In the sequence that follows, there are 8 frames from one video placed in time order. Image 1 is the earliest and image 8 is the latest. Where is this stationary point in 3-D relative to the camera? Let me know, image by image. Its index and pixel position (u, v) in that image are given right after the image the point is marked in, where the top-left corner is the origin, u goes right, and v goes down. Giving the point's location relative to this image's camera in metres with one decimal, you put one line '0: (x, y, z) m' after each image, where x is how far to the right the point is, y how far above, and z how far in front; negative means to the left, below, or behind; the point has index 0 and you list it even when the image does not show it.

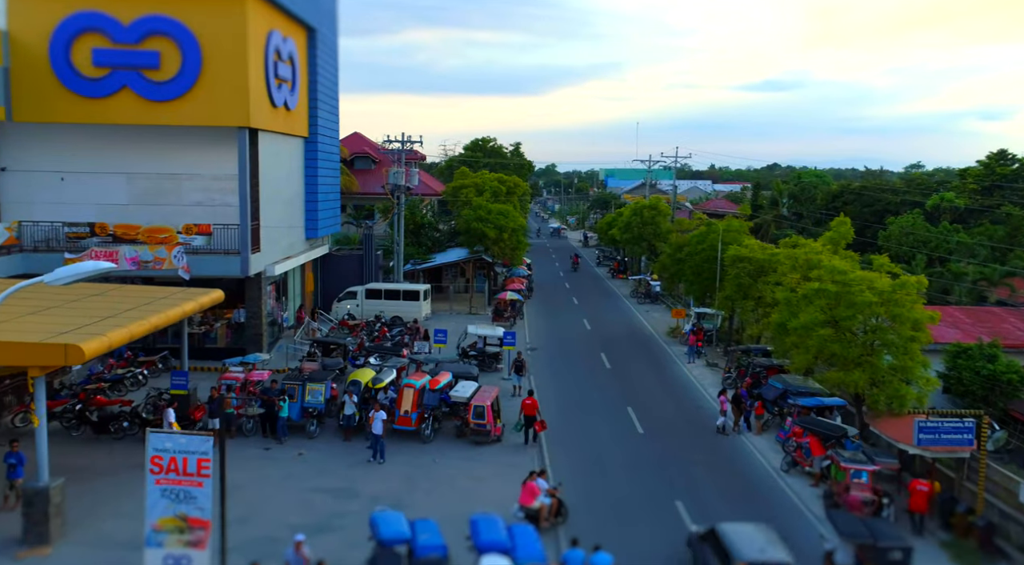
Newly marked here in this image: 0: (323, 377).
0: (-4.6, -2.3, +18.2) m
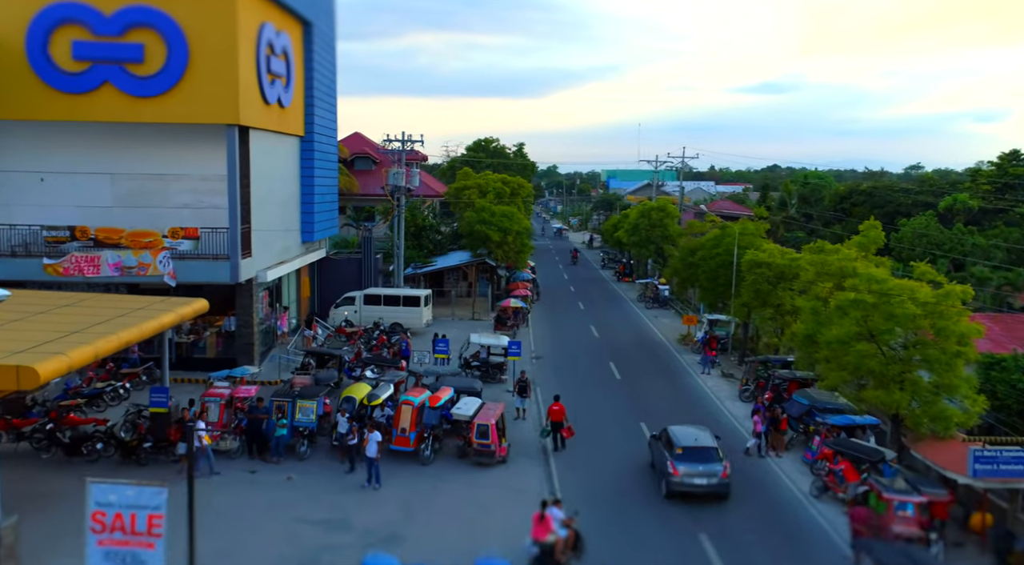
0: (-4.4, -2.5, +16.9) m
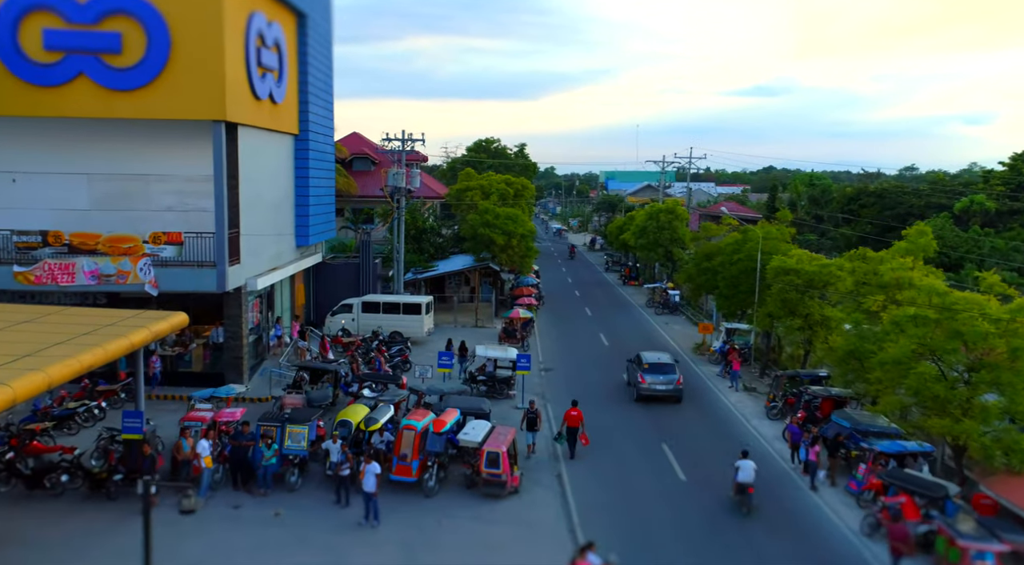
0: (-4.2, -2.7, +15.3) m
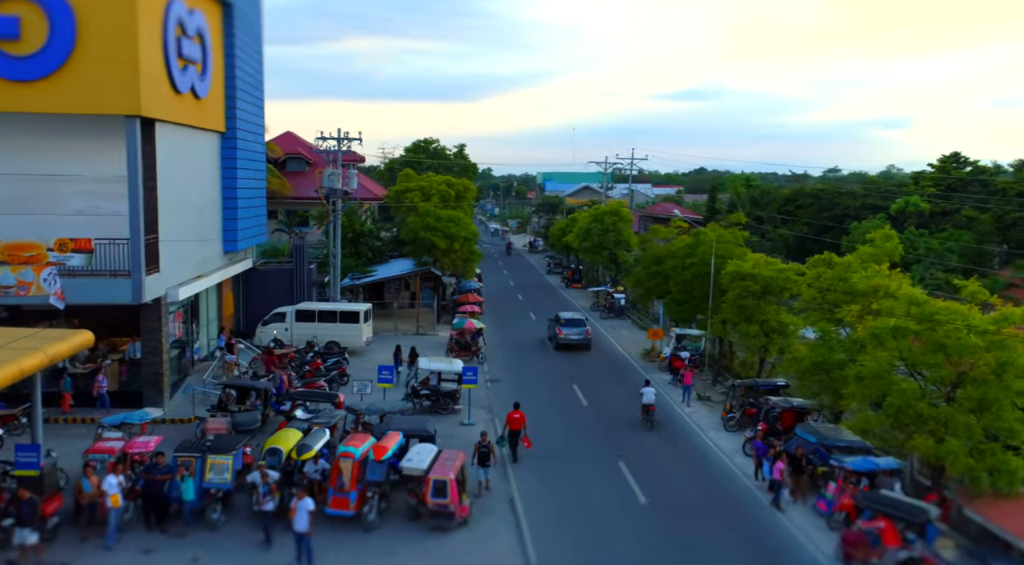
0: (-5.1, -2.9, +13.7) m
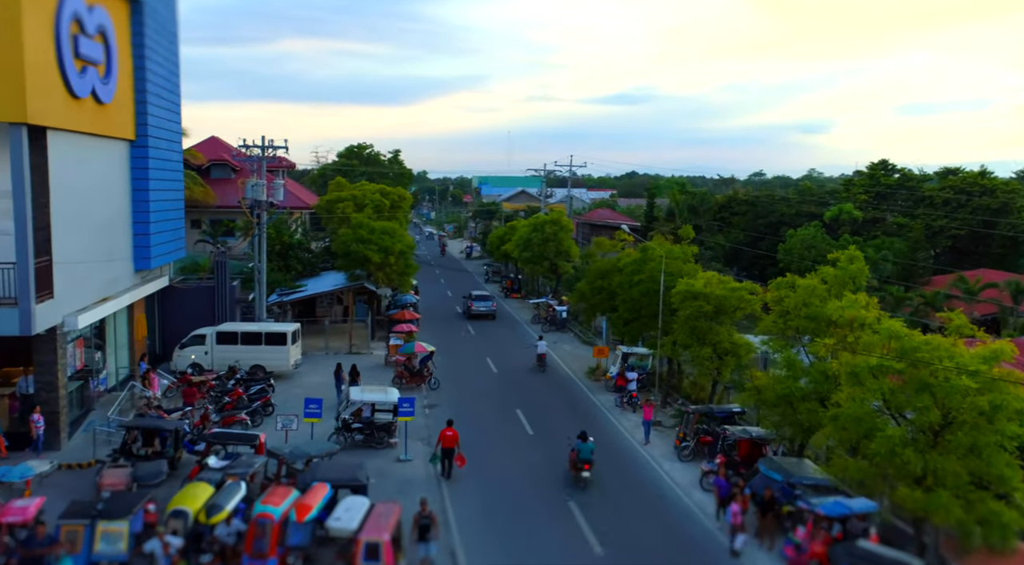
0: (-6.1, -3.5, +11.9) m
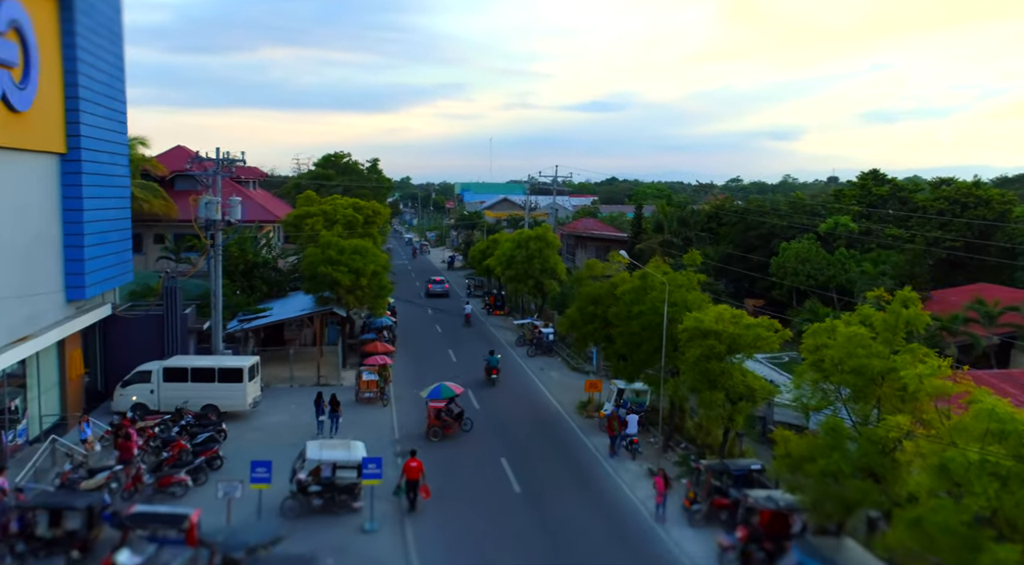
0: (-6.2, -4.2, +9.1) m
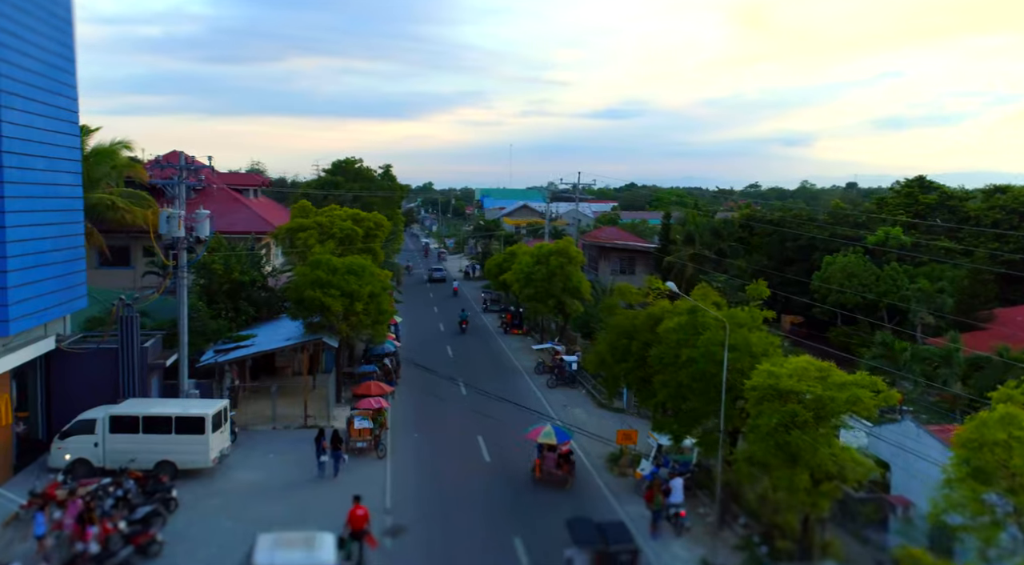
0: (-6.2, -4.9, +5.2) m
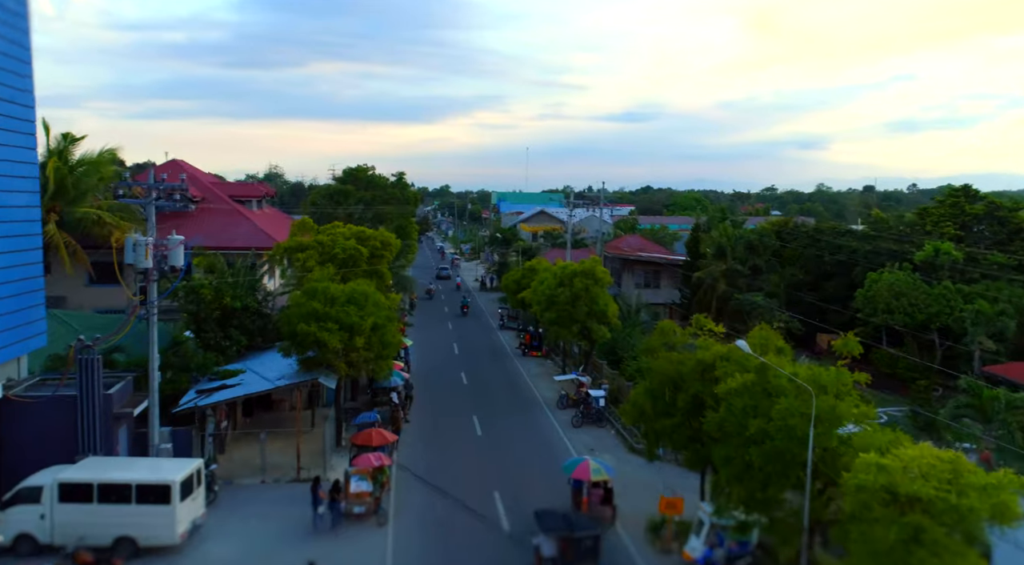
0: (-6.0, -5.8, +2.1) m
